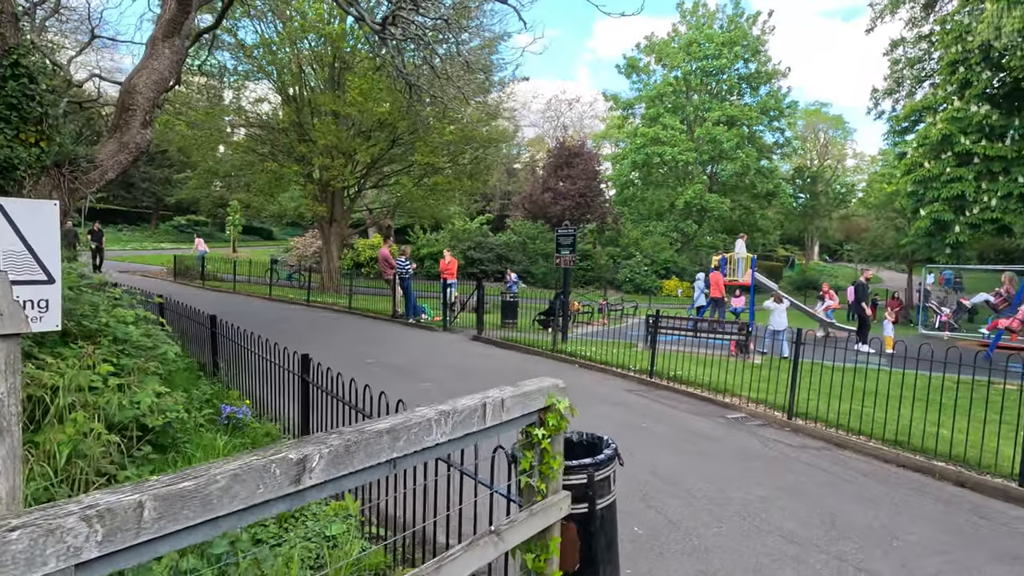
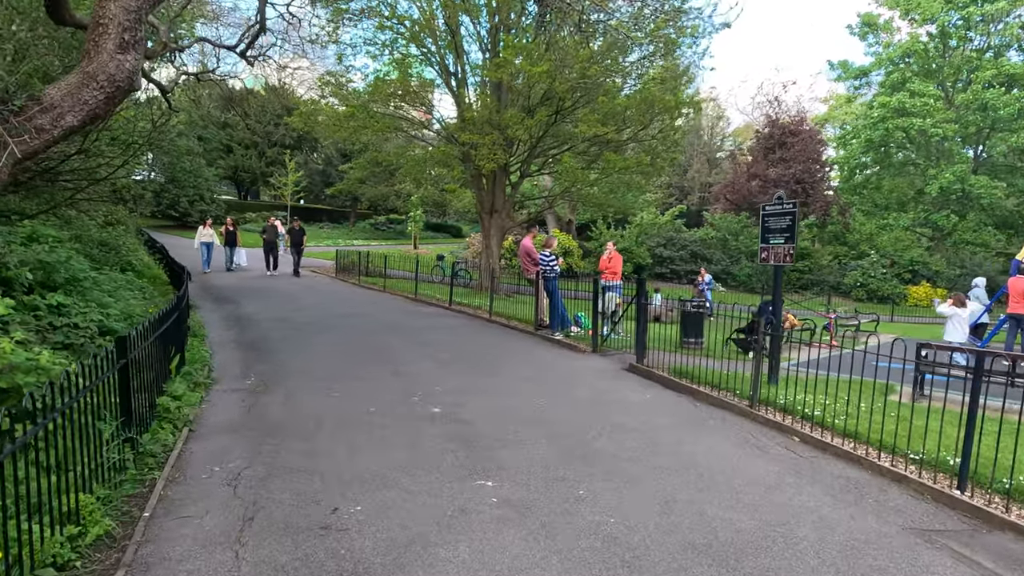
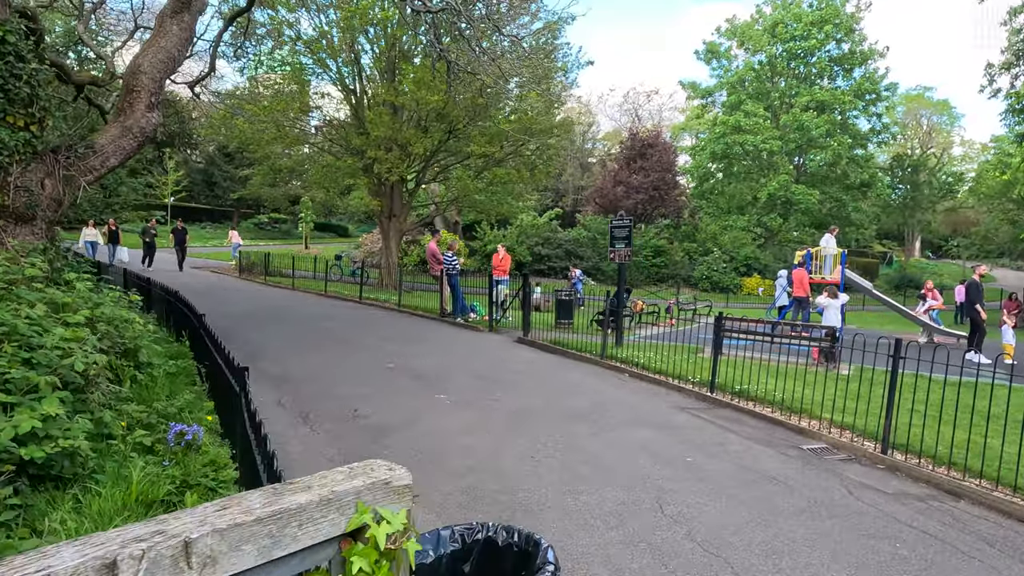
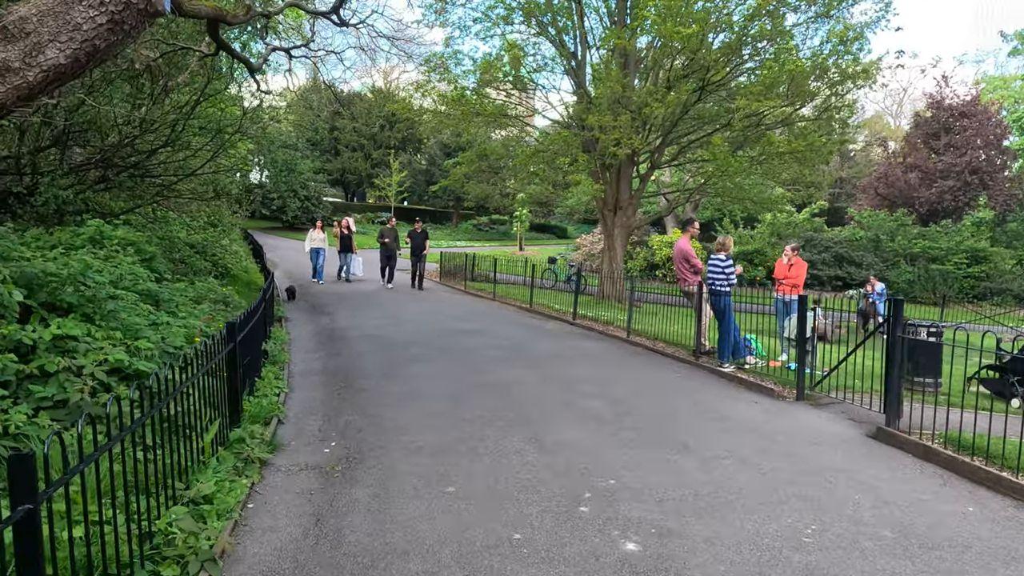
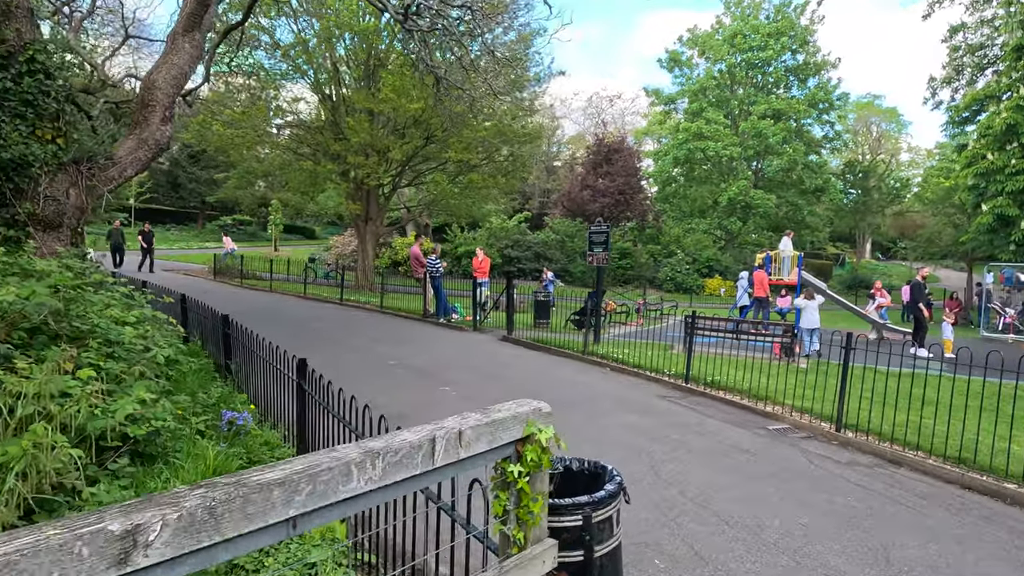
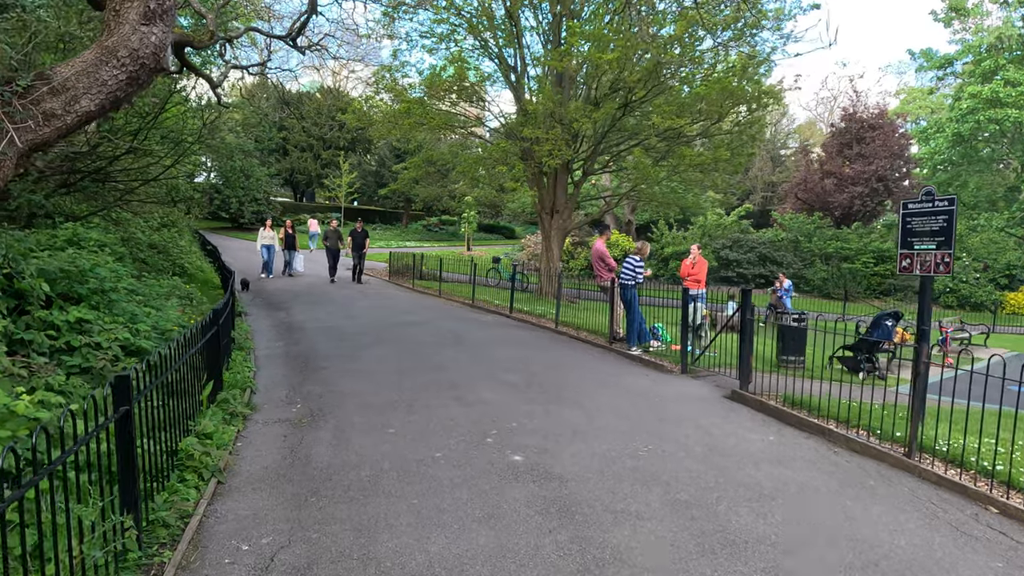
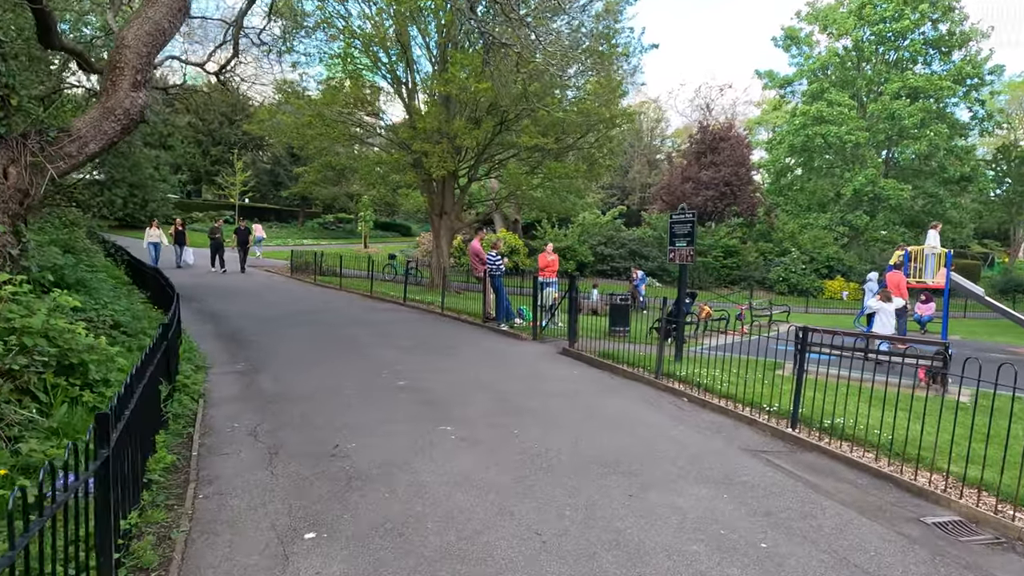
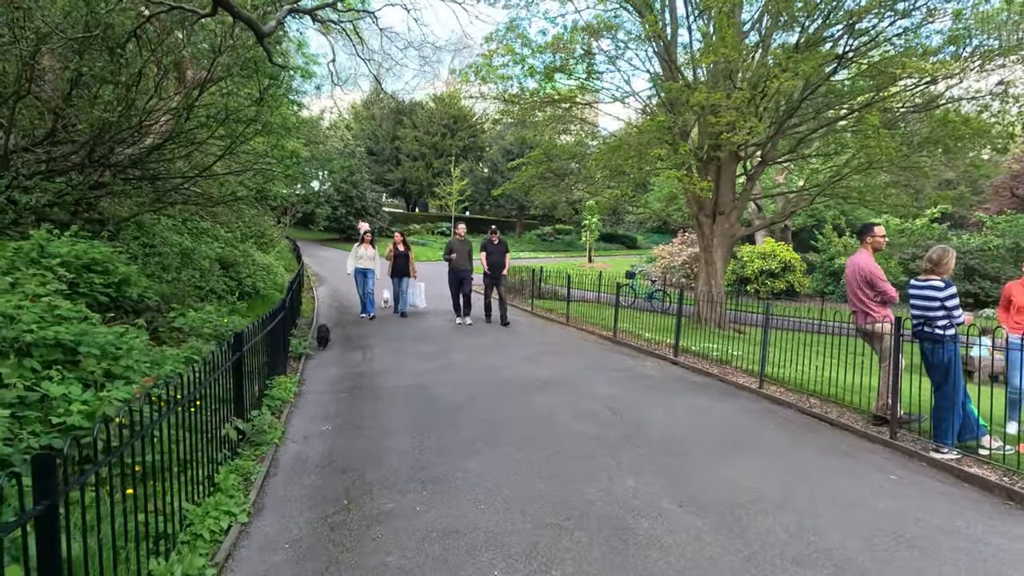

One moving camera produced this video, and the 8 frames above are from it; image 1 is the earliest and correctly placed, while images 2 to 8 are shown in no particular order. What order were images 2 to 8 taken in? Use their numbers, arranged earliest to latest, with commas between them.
5, 3, 7, 2, 6, 4, 8
